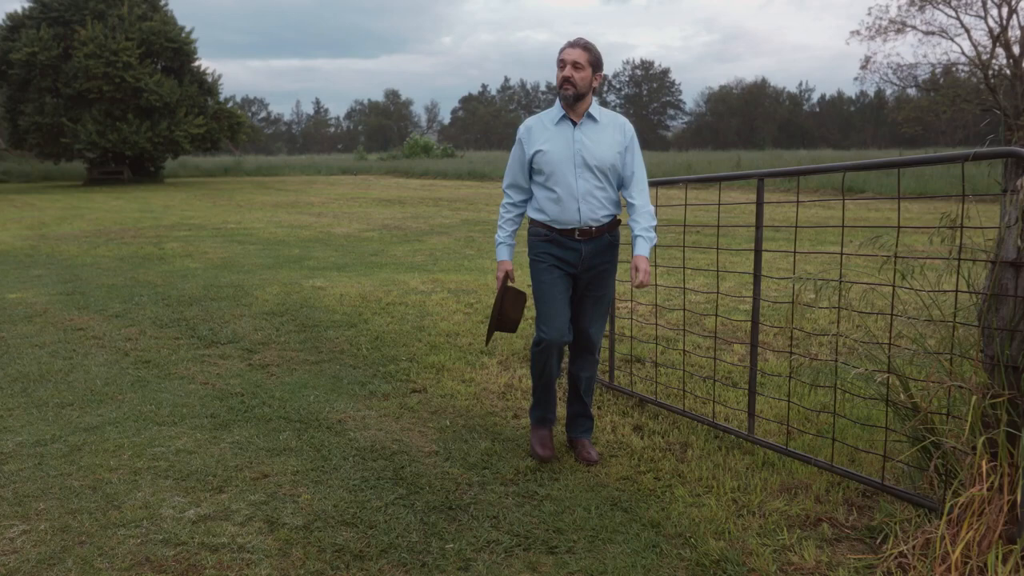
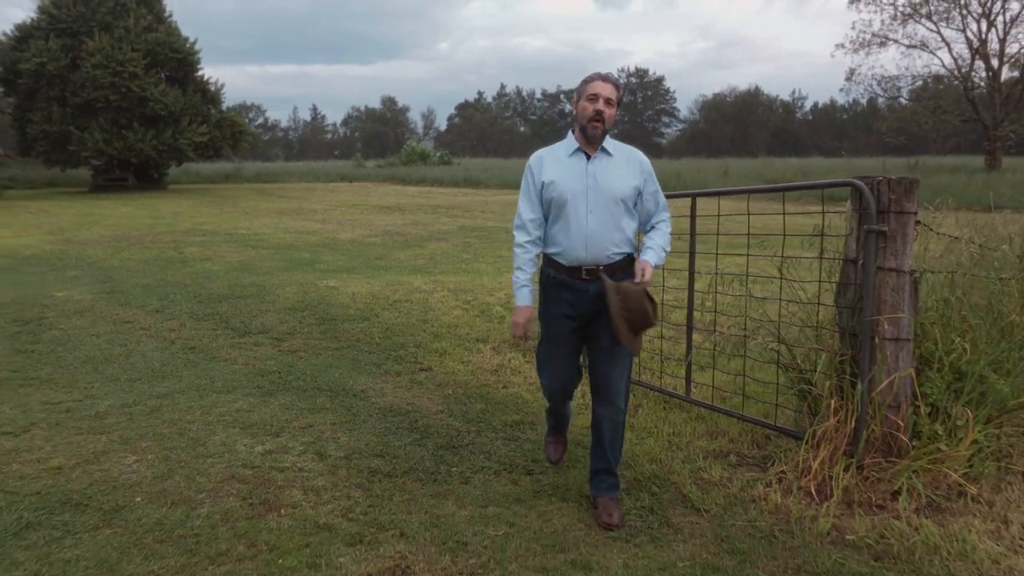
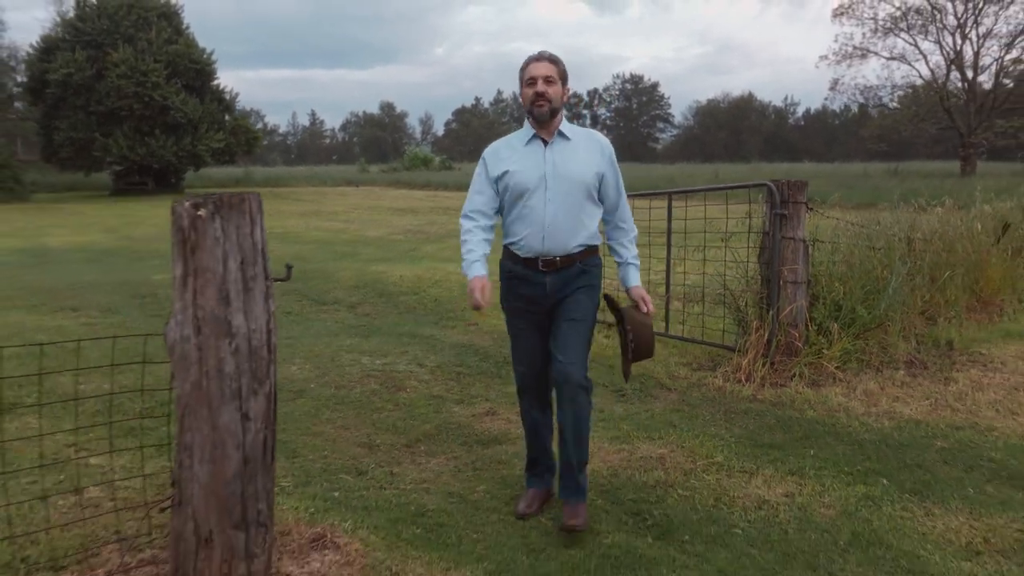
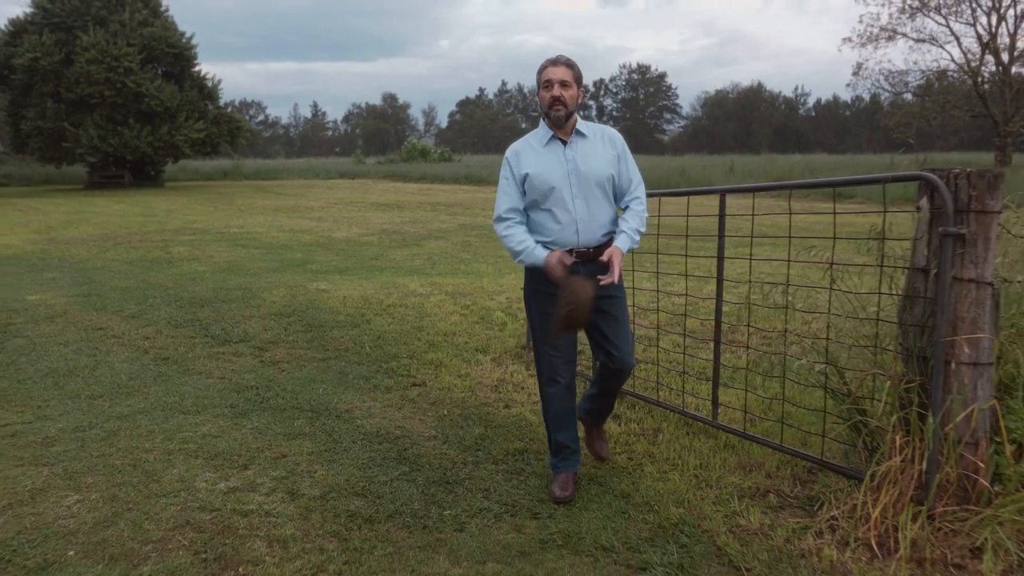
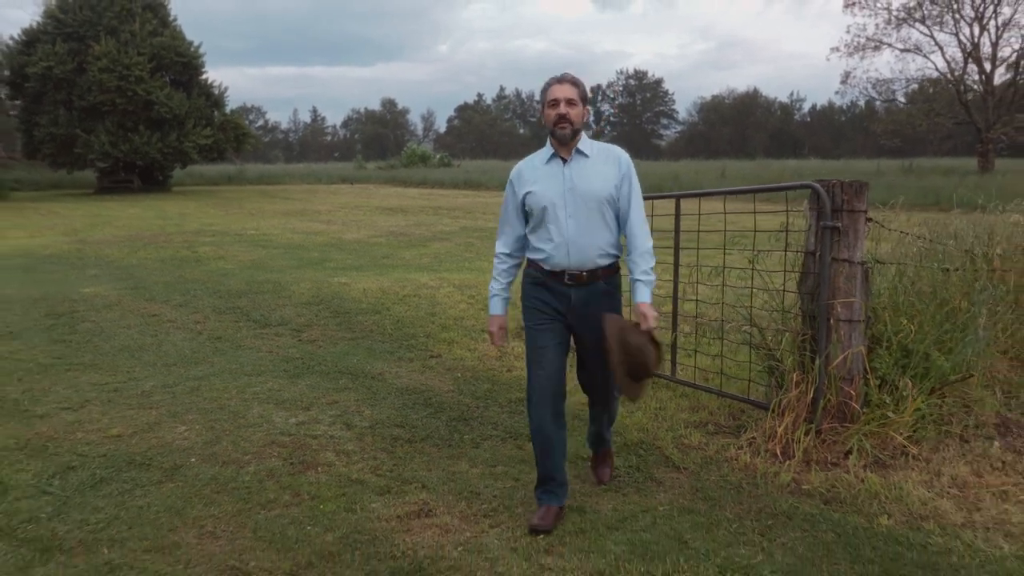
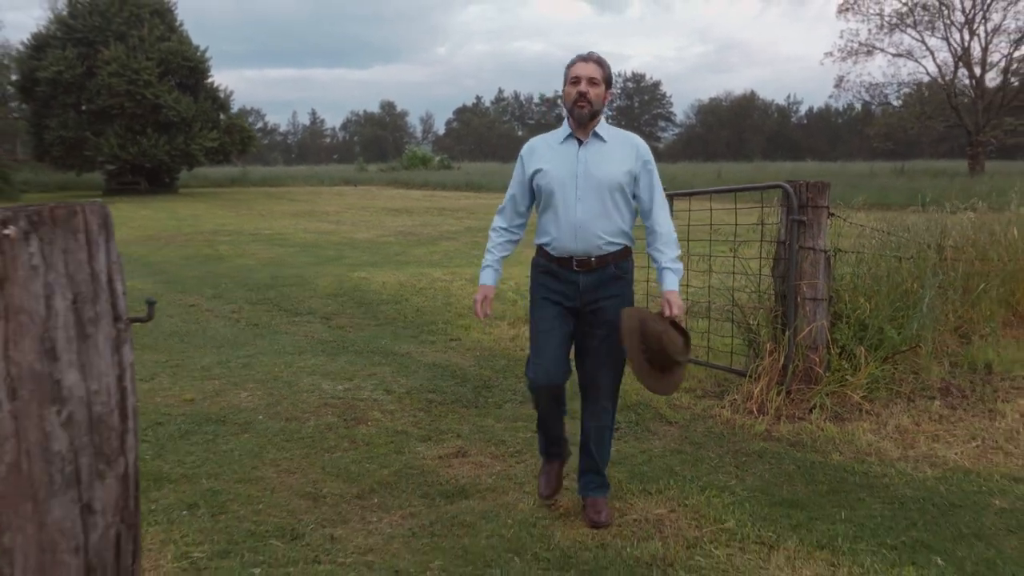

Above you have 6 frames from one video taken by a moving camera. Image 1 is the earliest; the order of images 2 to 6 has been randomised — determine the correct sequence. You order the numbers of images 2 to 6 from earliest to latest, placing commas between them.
4, 2, 5, 6, 3
